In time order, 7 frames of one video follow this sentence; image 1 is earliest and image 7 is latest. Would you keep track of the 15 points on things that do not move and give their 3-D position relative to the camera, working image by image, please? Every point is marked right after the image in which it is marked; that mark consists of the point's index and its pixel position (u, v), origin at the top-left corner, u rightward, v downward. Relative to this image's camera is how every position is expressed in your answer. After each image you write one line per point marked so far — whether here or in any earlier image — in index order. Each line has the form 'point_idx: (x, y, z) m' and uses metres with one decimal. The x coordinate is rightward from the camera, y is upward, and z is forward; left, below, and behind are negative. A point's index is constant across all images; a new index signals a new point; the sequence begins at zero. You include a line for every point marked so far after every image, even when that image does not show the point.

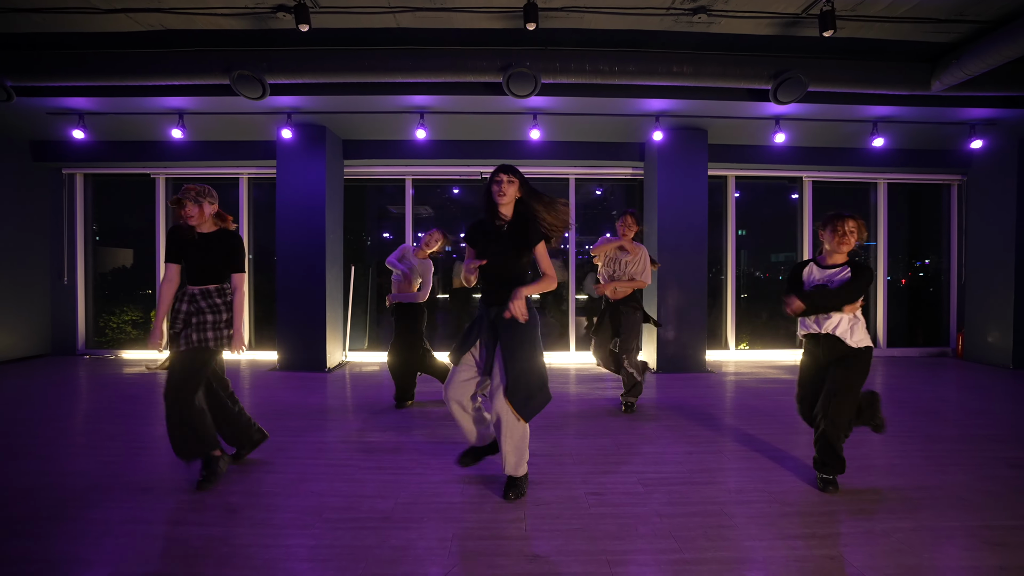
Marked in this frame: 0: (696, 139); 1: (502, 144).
0: (+2.2, +1.7, +5.1) m
1: (-0.1, +1.8, +5.6) m
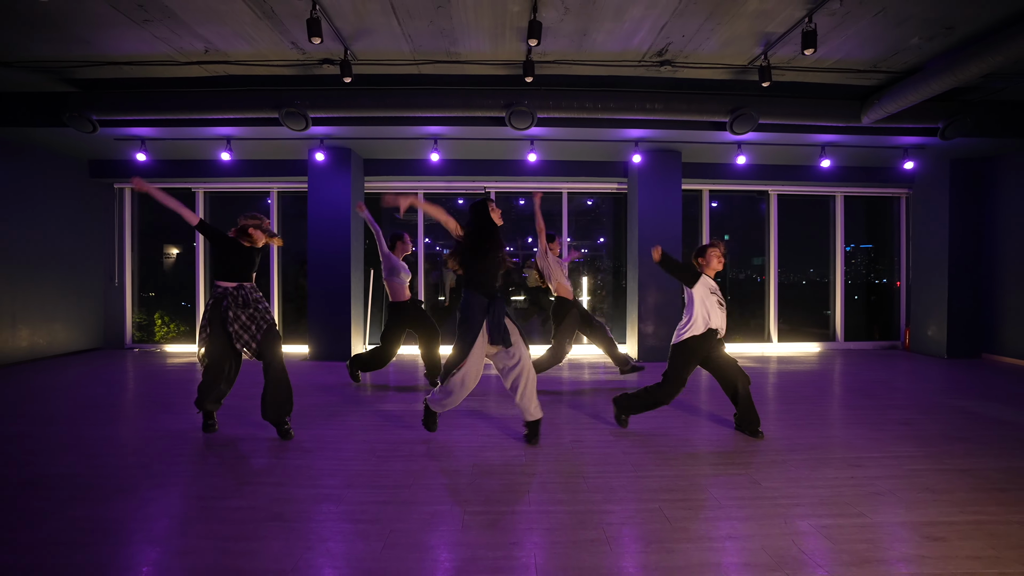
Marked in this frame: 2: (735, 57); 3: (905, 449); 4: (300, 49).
0: (+2.2, +1.7, +5.9) m
1: (-0.1, +1.8, +6.4) m
2: (+2.1, +2.2, +4.1) m
3: (+2.8, -1.1, +3.1) m
4: (-2.0, +2.2, +4.0) m
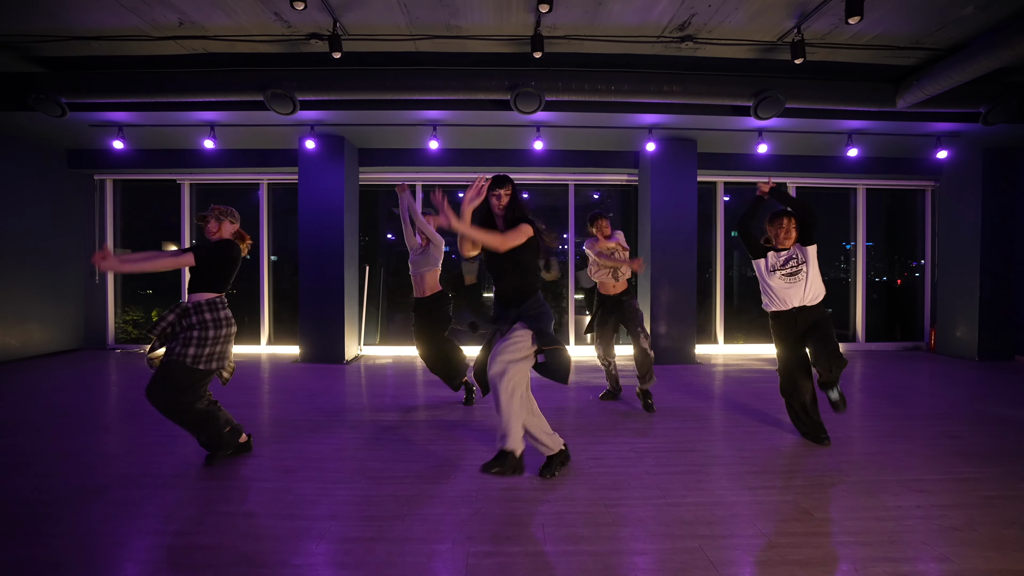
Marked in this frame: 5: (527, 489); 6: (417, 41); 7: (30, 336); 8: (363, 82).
0: (+2.2, +1.8, +5.5) m
1: (0.0, +1.9, +6.0) m
2: (+2.2, +2.2, +3.8) m
3: (+2.8, -1.1, +2.7) m
4: (-1.9, +2.2, +3.6) m
5: (+0.1, -1.1, +2.4) m
6: (-0.8, +2.2, +3.9) m
7: (-6.3, -0.6, +5.8) m
8: (-1.4, +1.9, +4.1) m
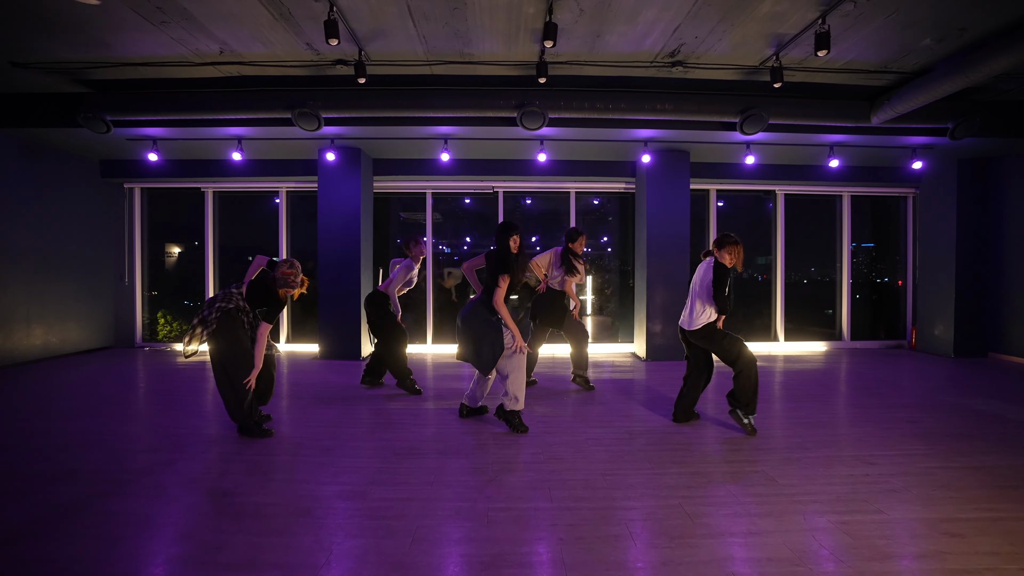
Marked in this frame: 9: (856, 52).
0: (+2.3, +1.7, +5.9) m
1: (0.0, +1.8, +6.4) m
2: (+2.2, +2.2, +4.2) m
3: (+2.9, -1.1, +3.1) m
4: (-1.8, +2.2, +4.0) m
5: (+0.1, -1.1, +2.8) m
6: (-0.8, +2.2, +4.3) m
7: (-6.3, -0.7, +6.2) m
8: (-1.3, +1.9, +4.5) m
9: (+3.1, +2.1, +4.0) m
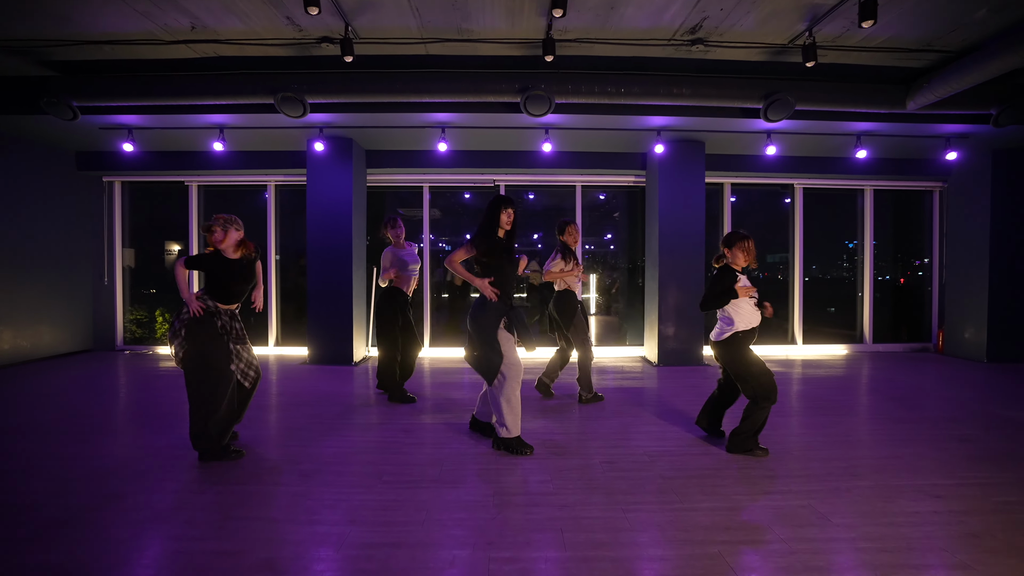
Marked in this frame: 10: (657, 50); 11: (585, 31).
0: (+2.3, +1.7, +5.5) m
1: (+0.1, +1.8, +6.0) m
2: (+2.3, +2.2, +3.8) m
3: (+2.9, -1.2, +2.7) m
4: (-1.8, +2.2, +3.6) m
5: (+0.2, -1.1, +2.4) m
6: (-0.8, +2.2, +3.9) m
7: (-6.2, -0.7, +5.8) m
8: (-1.3, +1.9, +4.1) m
9: (+3.2, +2.1, +3.6) m
10: (+1.3, +2.2, +4.0) m
11: (+0.6, +2.2, +3.7) m
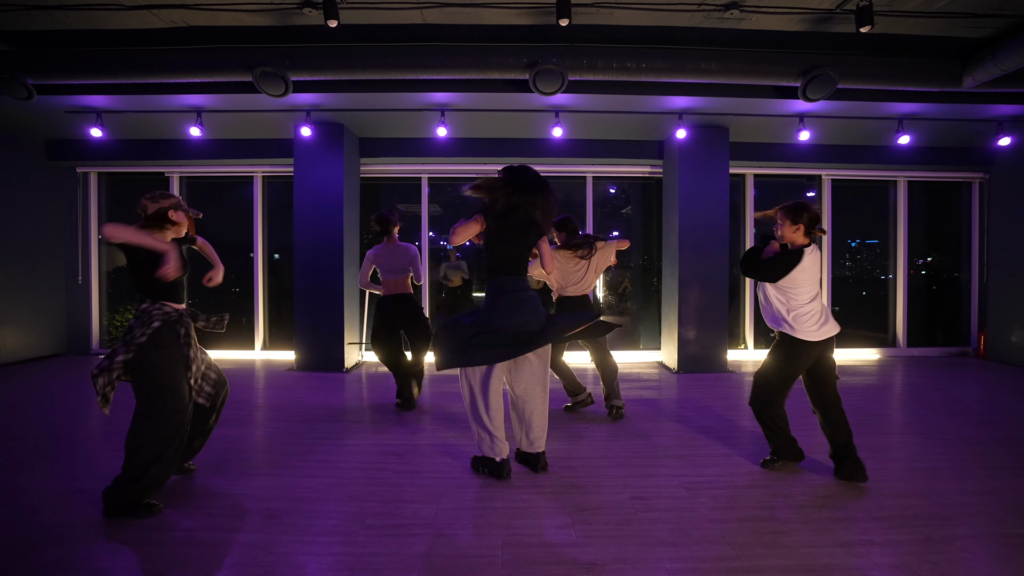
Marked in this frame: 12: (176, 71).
0: (+2.4, +1.7, +5.1) m
1: (+0.1, +1.8, +5.5) m
2: (+2.3, +2.2, +3.3) m
3: (+3.0, -1.2, +2.2) m
4: (-1.7, +2.2, +3.2) m
5: (+0.2, -1.1, +2.0) m
6: (-0.7, +2.2, +3.5) m
7: (-6.2, -0.7, +5.3) m
8: (-1.2, +1.9, +3.7) m
9: (+3.2, +2.1, +3.1) m
10: (+1.4, +2.2, +3.6) m
11: (+0.7, +2.2, +3.2) m
12: (-2.9, +1.9, +3.7) m
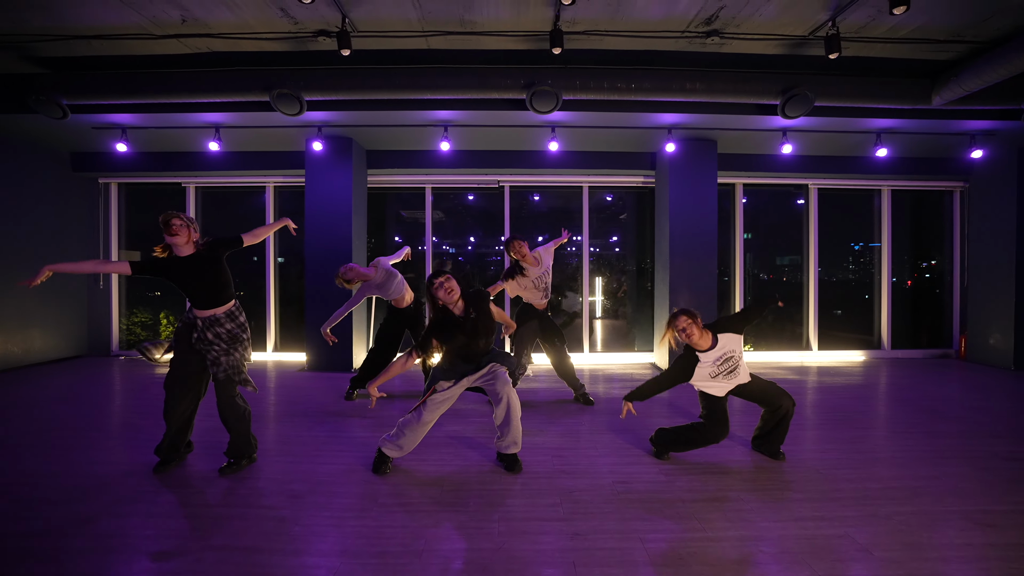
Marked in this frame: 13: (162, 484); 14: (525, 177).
0: (+2.4, +1.7, +5.3) m
1: (+0.1, +1.8, +5.8) m
2: (+2.3, +2.1, +3.5) m
3: (+2.9, -1.2, +2.5) m
4: (-1.8, +2.1, +3.5) m
5: (+0.2, -1.2, +2.2) m
6: (-0.7, +2.1, +3.8) m
7: (-6.2, -0.7, +5.7) m
8: (-1.3, +1.9, +4.0) m
9: (+3.2, +2.1, +3.4) m
10: (+1.4, +2.2, +3.9) m
11: (+0.7, +2.1, +3.5) m
12: (-2.9, +1.8, +4.1) m
13: (-2.1, -1.2, +2.7) m
14: (+0.2, +1.5, +6.1) m
